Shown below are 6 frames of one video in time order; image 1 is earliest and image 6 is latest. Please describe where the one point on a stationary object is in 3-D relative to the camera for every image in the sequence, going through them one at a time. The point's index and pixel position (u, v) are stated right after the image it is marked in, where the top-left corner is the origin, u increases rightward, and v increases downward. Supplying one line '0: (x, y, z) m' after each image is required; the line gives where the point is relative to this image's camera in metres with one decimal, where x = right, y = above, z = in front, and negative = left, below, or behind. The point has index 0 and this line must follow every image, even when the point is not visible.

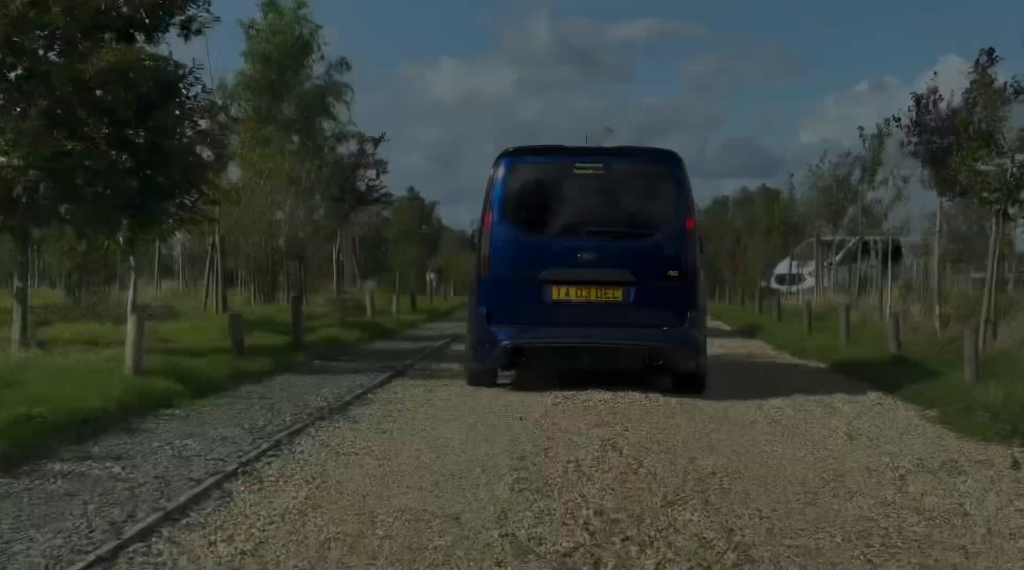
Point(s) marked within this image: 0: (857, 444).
0: (+2.5, -1.2, +8.8) m
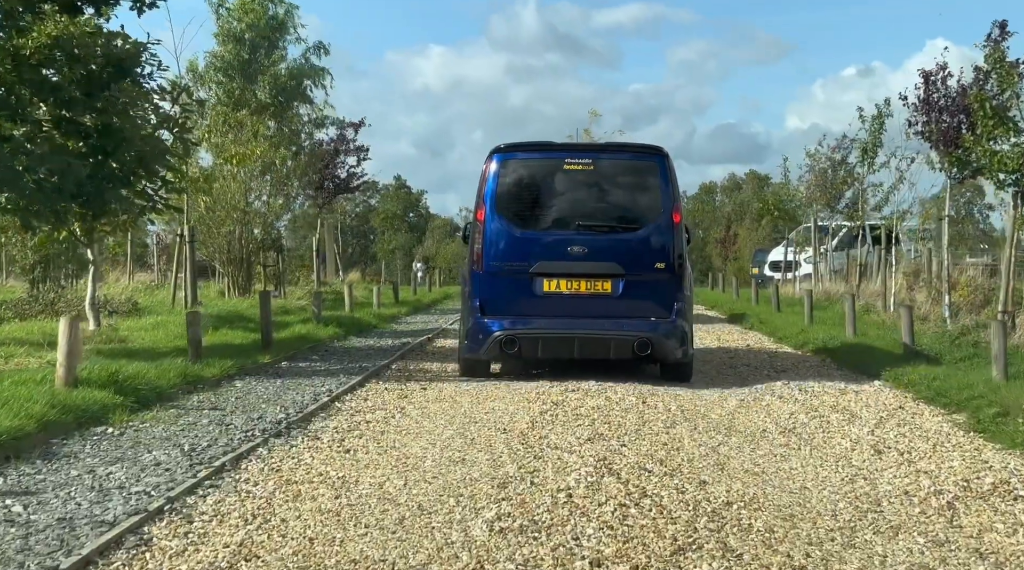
0: (+2.4, -1.1, +7.7) m
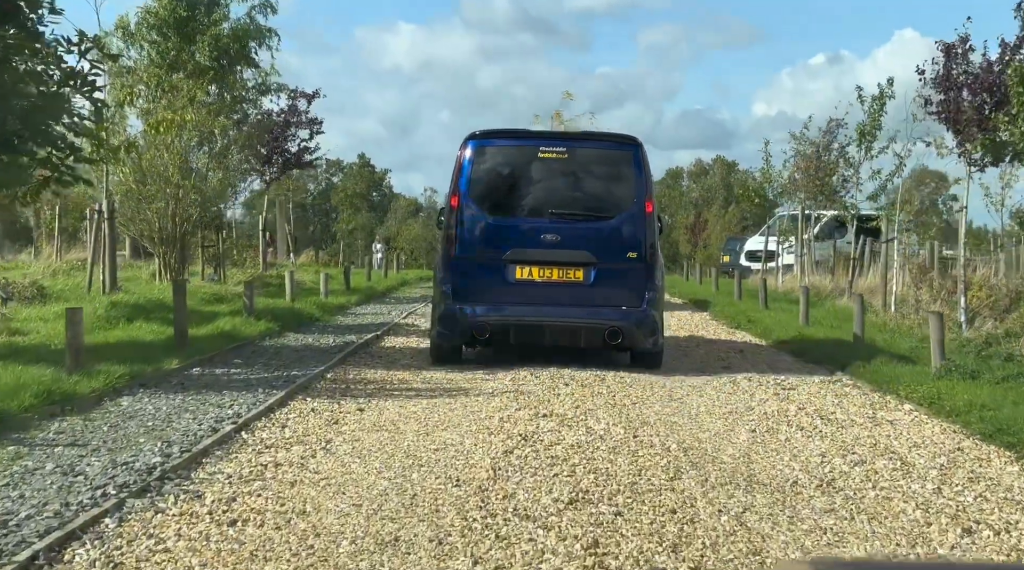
0: (+2.2, -1.2, +5.6) m
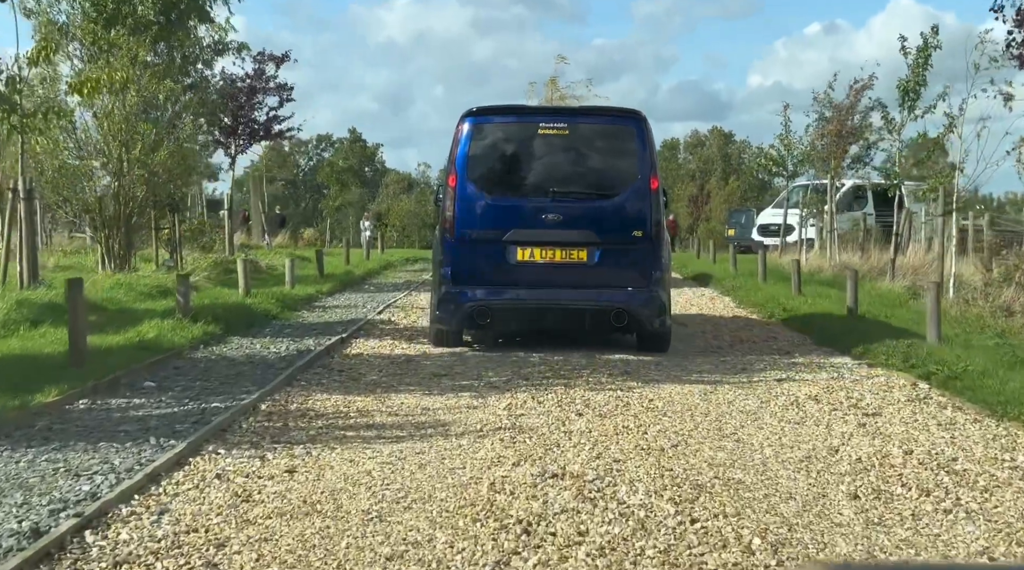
0: (+2.2, -1.3, +2.8) m
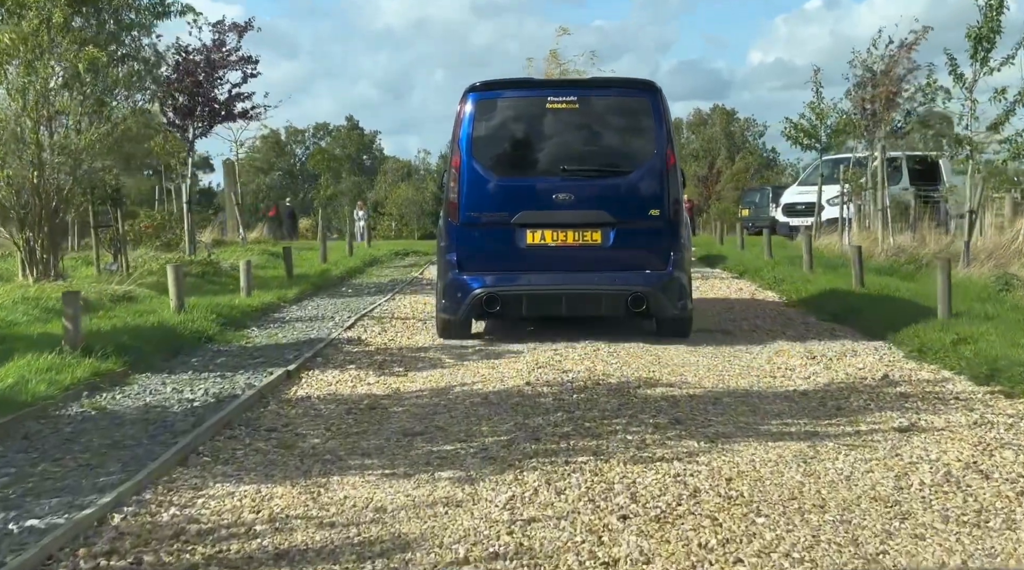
0: (+2.2, -1.4, -0.4) m
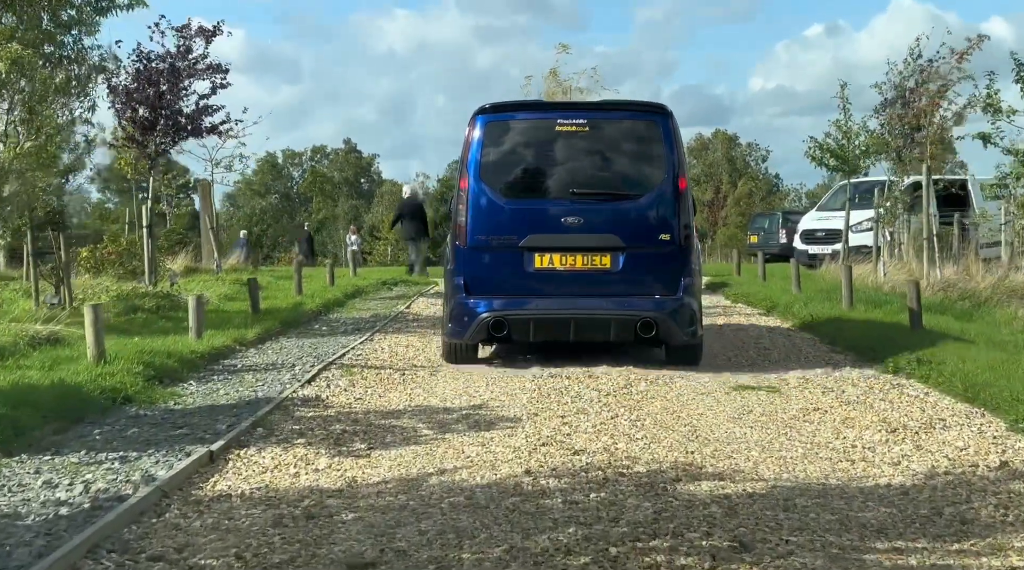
0: (+2.1, -1.5, -2.7) m
